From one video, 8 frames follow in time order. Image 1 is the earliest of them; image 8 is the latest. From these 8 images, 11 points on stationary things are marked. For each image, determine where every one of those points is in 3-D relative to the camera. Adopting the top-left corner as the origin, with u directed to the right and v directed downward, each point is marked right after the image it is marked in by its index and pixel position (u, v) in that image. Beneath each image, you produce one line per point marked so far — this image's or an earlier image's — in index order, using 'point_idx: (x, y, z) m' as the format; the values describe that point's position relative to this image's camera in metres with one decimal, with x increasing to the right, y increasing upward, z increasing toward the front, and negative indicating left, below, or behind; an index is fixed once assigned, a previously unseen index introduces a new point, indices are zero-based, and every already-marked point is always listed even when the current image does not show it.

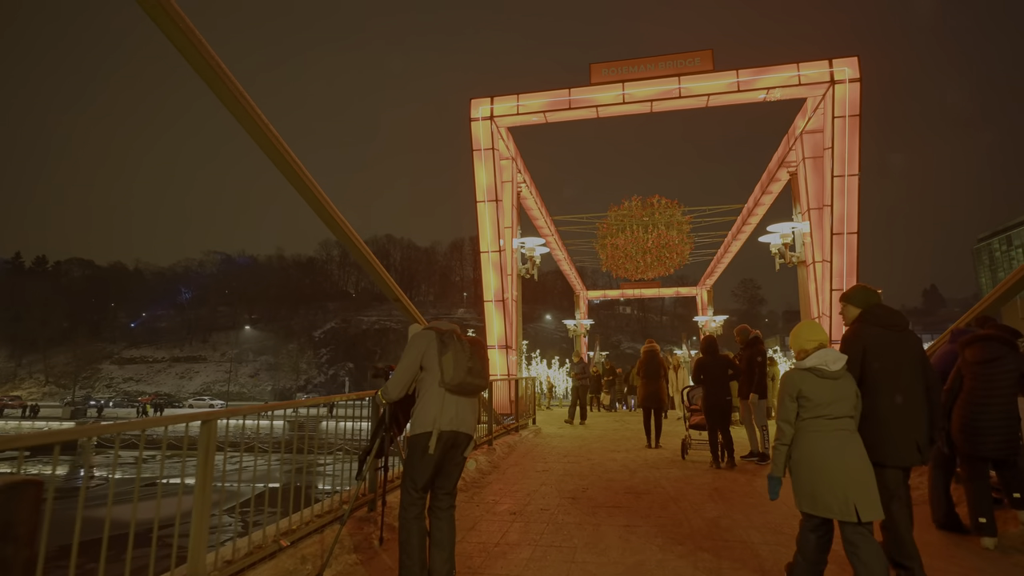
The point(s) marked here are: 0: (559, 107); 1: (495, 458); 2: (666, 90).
0: (+0.9, +3.6, +11.9) m
1: (-0.3, -2.7, +9.5) m
2: (+3.0, +3.8, +11.5) m
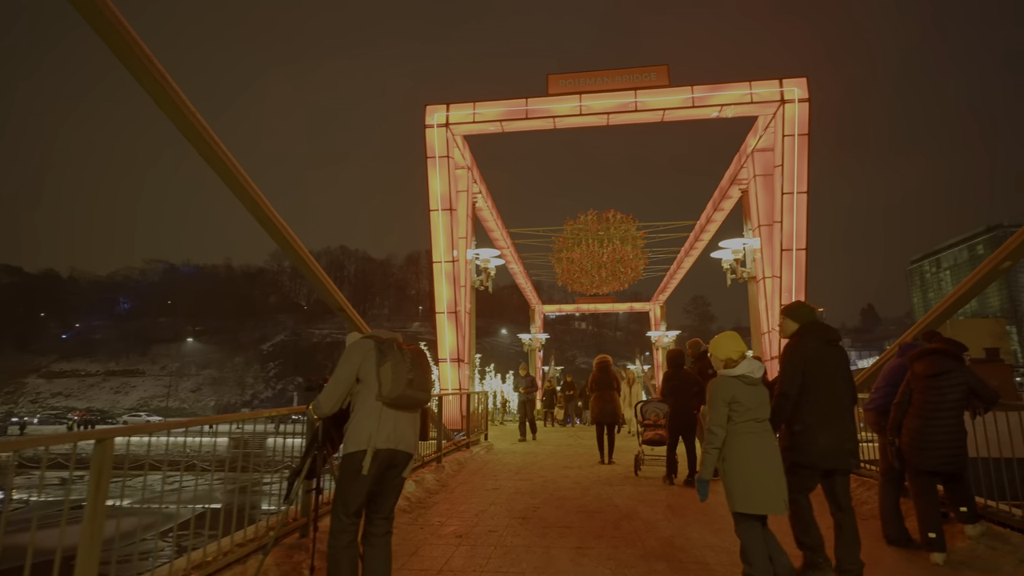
0: (+0.1, +3.4, +11.8) m
1: (-1.0, -2.9, +9.1) m
2: (+2.1, +3.6, +11.5) m
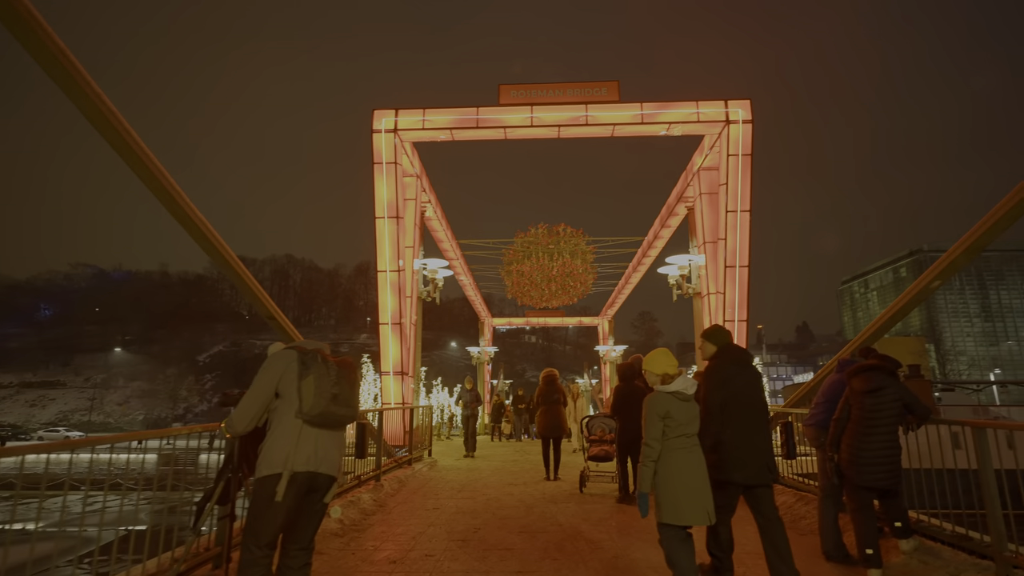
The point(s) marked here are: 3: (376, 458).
0: (-0.9, +3.2, +11.6) m
1: (-1.9, -3.0, +8.7) m
2: (+1.2, +3.3, +11.5) m
3: (-2.2, -2.8, +9.8) m
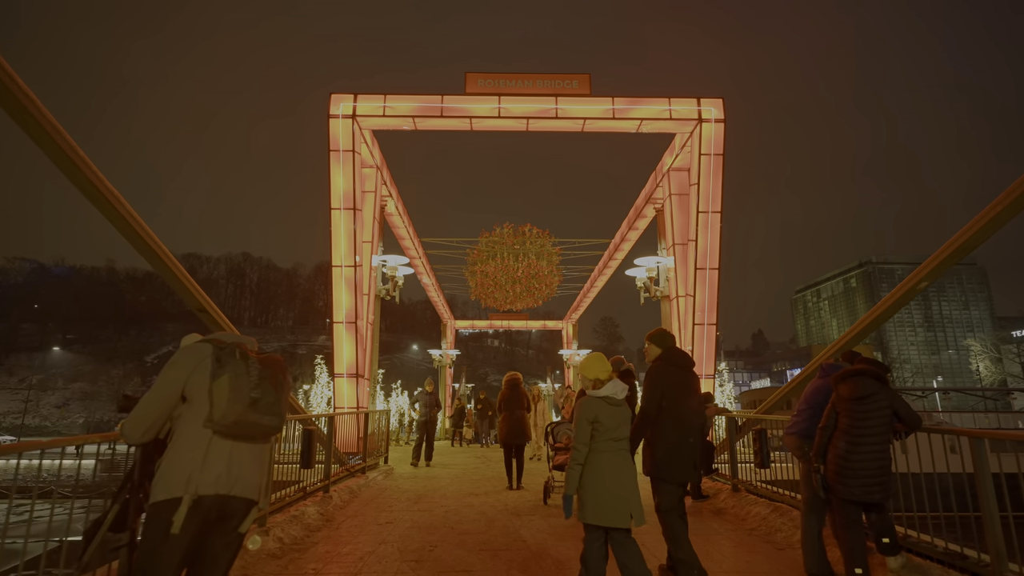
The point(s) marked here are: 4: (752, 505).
0: (-1.5, +3.2, +11.0) m
1: (-2.4, -3.0, +8.0) m
2: (+0.6, +3.3, +11.0) m
3: (-2.8, -2.7, +9.1) m
4: (+3.1, -2.9, +7.8) m
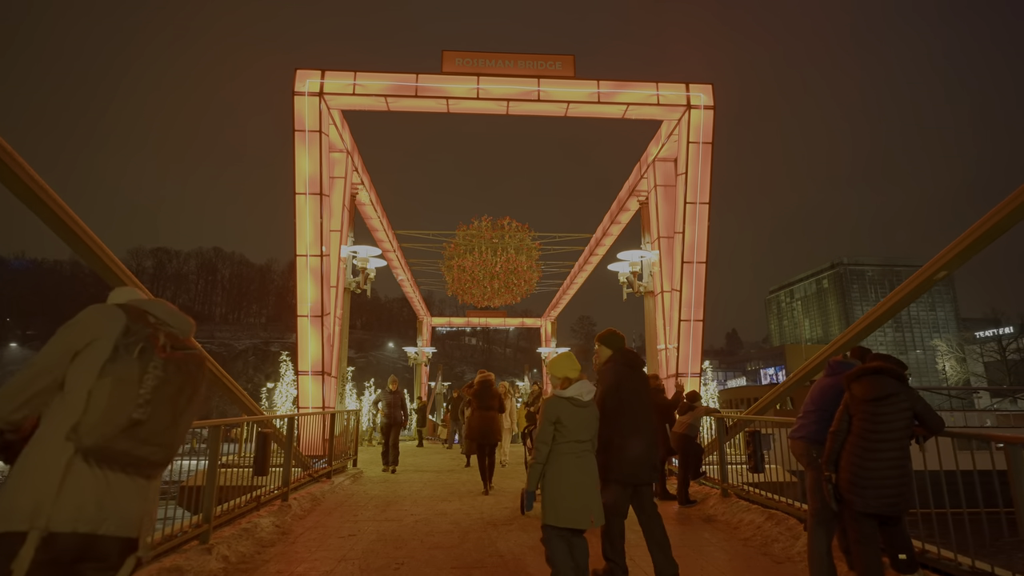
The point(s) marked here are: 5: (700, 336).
0: (-1.9, +3.3, +10.3) m
1: (-2.7, -2.8, +7.3) m
2: (+0.2, +3.4, +10.4) m
3: (-3.2, -2.5, +8.3) m
4: (+2.9, -2.8, +7.3) m
5: (+3.4, -0.9, +11.0) m
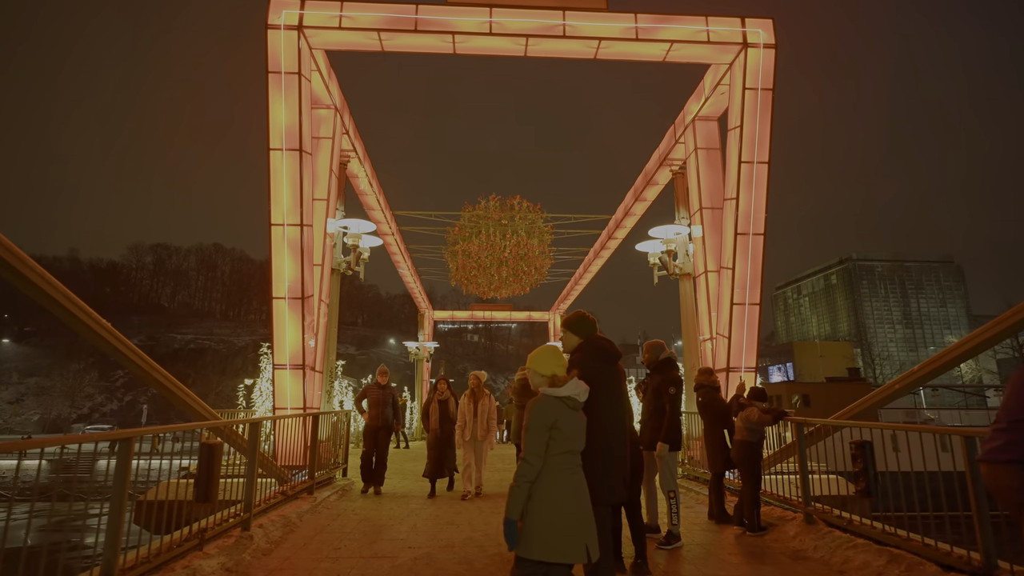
0: (-1.6, +3.7, +8.5) m
1: (-2.4, -2.5, +5.5) m
2: (+0.5, +3.8, +8.6) m
3: (-2.9, -2.2, +6.6) m
4: (+3.1, -2.4, +5.5) m
5: (+3.7, -0.5, +9.1) m
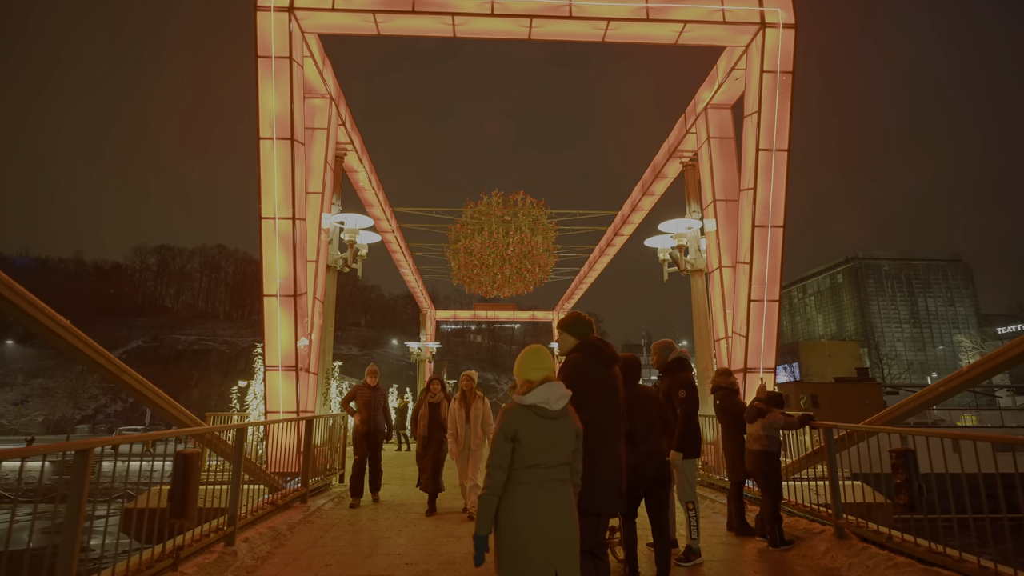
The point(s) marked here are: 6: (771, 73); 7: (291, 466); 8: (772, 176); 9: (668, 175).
0: (-1.5, +3.7, +8.0) m
1: (-2.4, -2.5, +5.0) m
2: (+0.5, +3.8, +8.1) m
3: (-2.9, -2.2, +6.1) m
4: (+3.2, -2.4, +5.0) m
5: (+3.8, -0.5, +8.6) m
6: (+3.6, +3.0, +8.4) m
7: (-3.0, -2.4, +8.1) m
8: (+3.7, +1.6, +8.5) m
9: (+3.4, +2.4, +12.9) m
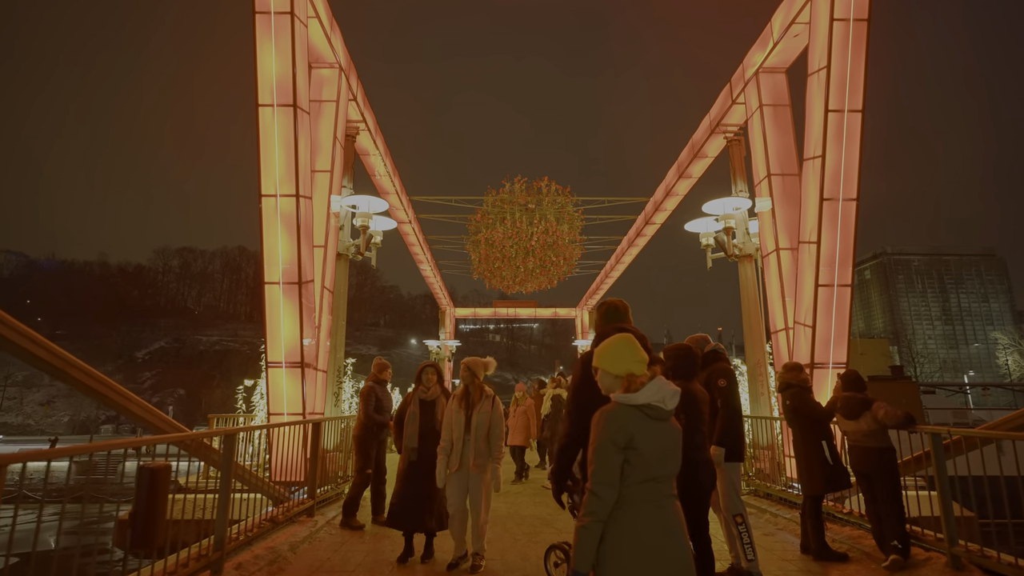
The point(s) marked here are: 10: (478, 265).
0: (-1.2, +3.9, +7.1) m
1: (-2.1, -2.3, +4.1) m
2: (+0.9, +4.0, +7.1) m
3: (-2.5, -2.0, +5.2) m
4: (+3.5, -2.2, +3.9) m
5: (+4.2, -0.3, +7.5) m
6: (+4.0, +3.2, +7.3) m
7: (-2.6, -2.2, +7.2) m
8: (+4.0, +1.8, +7.4) m
9: (+3.9, +2.7, +11.7) m
10: (-1.0, +0.7, +17.4) m
